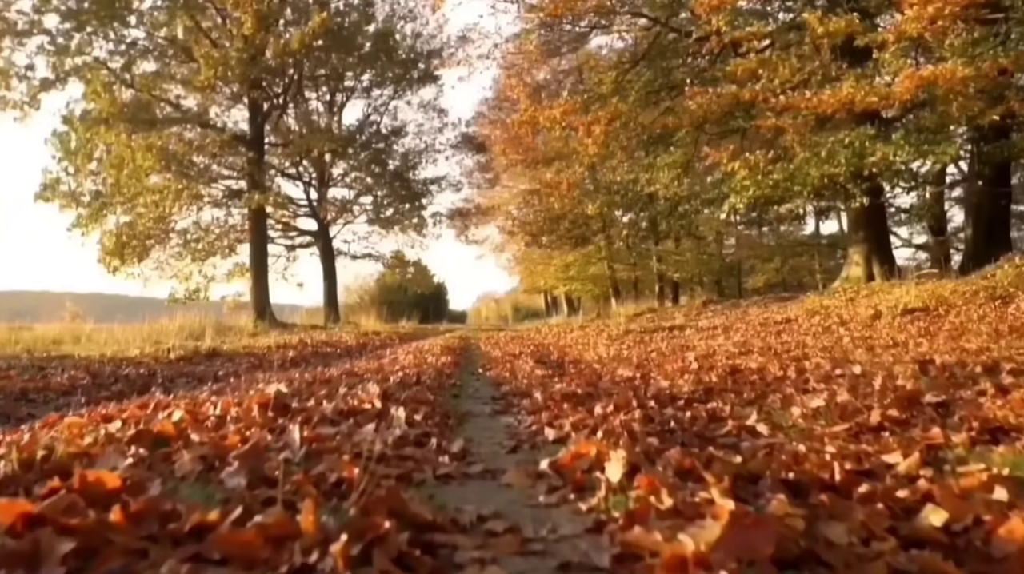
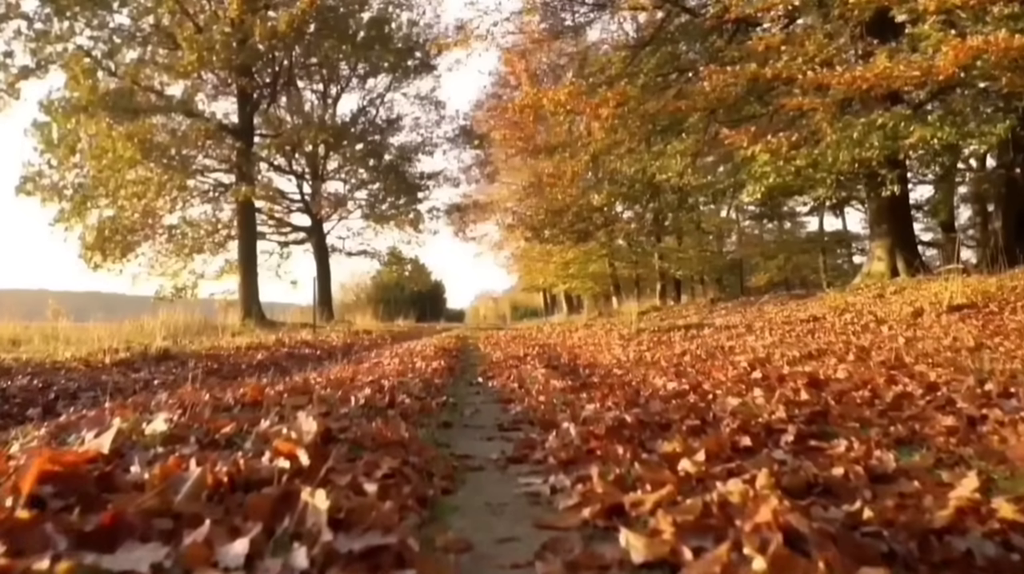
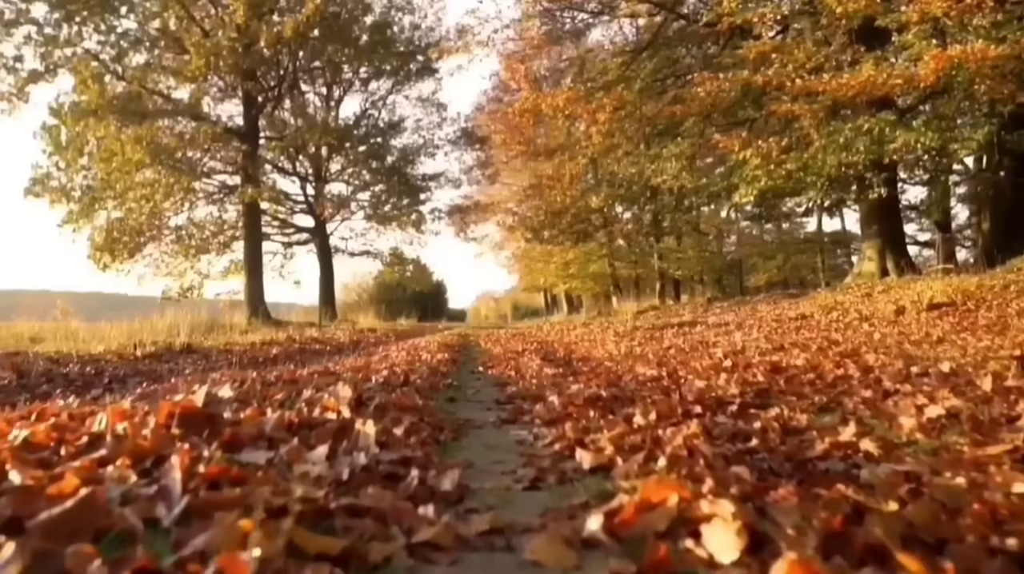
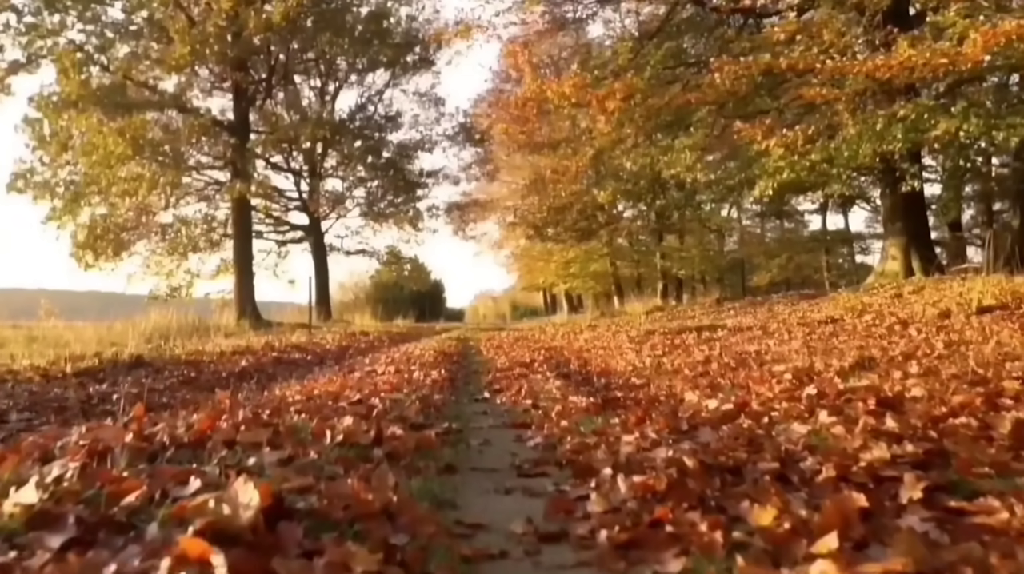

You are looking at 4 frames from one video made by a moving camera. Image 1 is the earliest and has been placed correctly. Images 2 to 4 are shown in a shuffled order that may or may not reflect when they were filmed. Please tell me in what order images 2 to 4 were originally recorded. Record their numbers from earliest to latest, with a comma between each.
3, 2, 4
